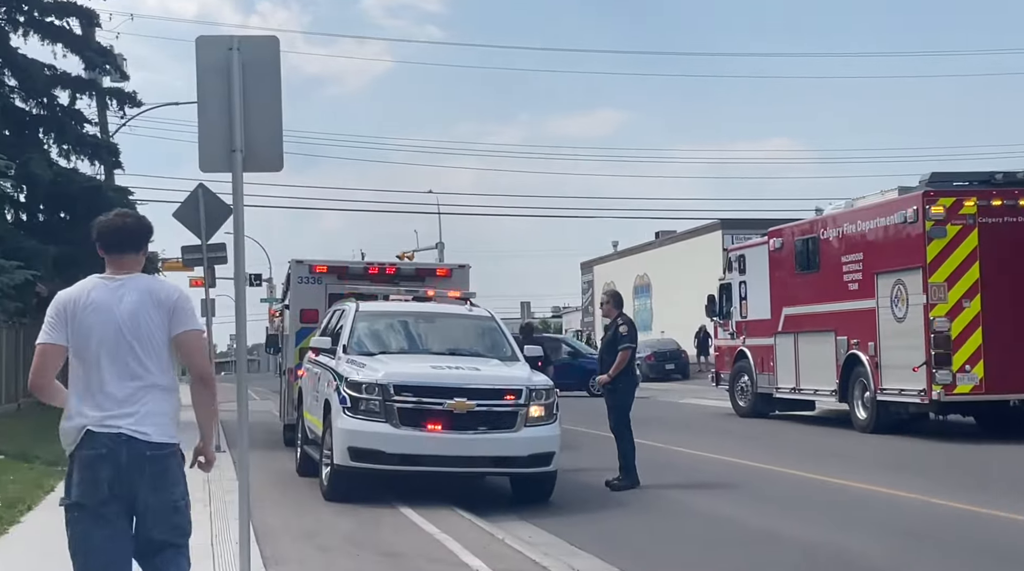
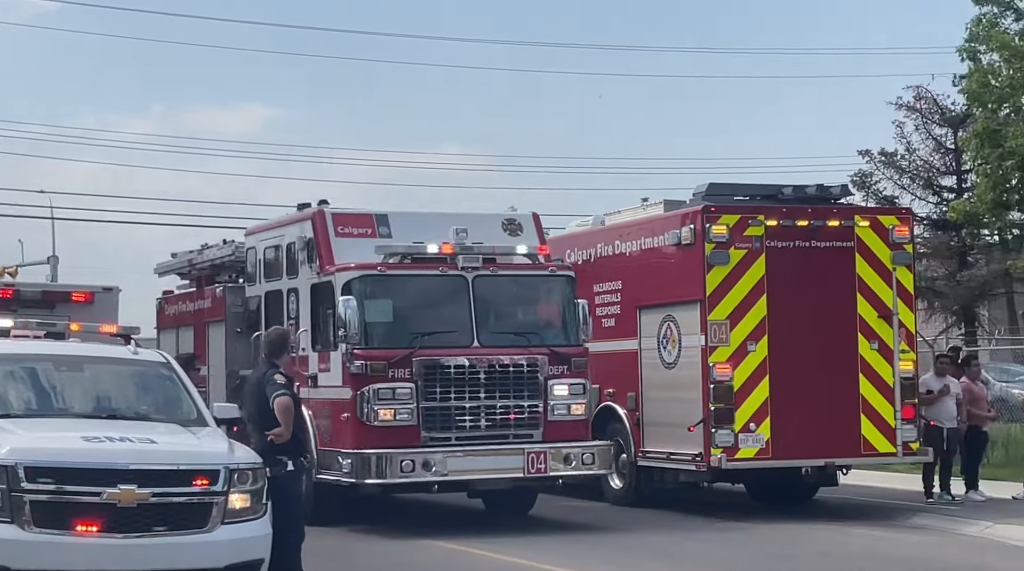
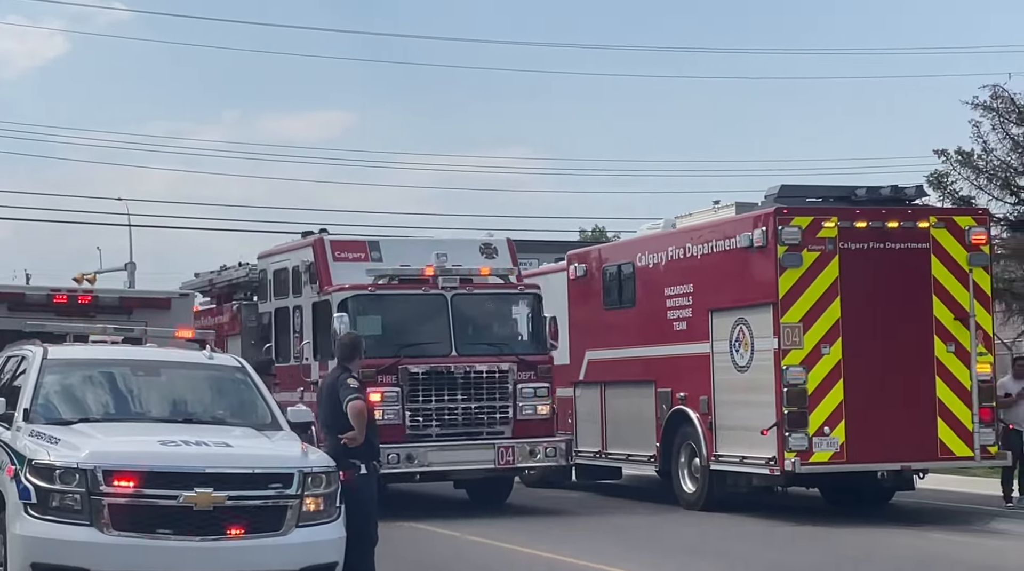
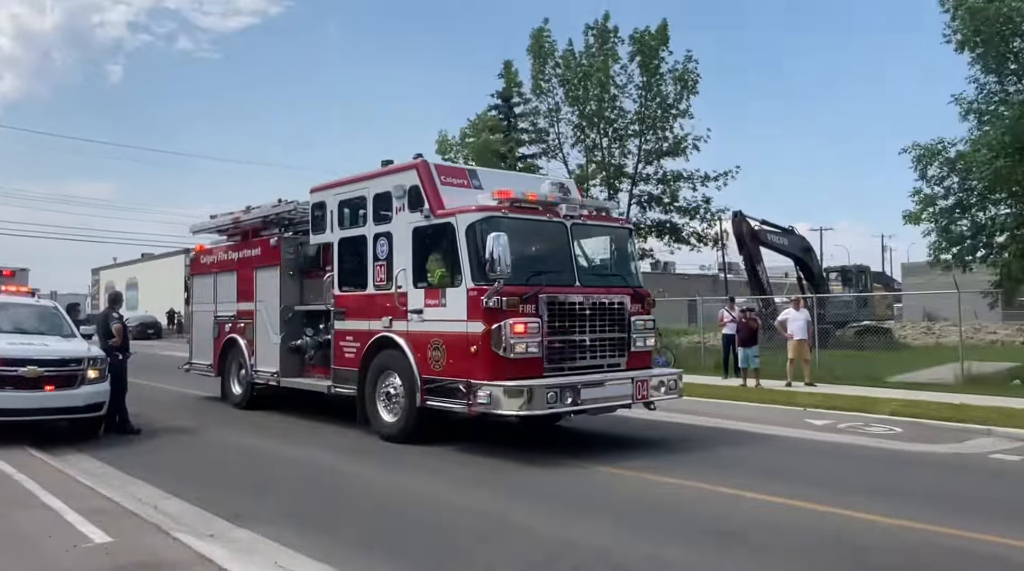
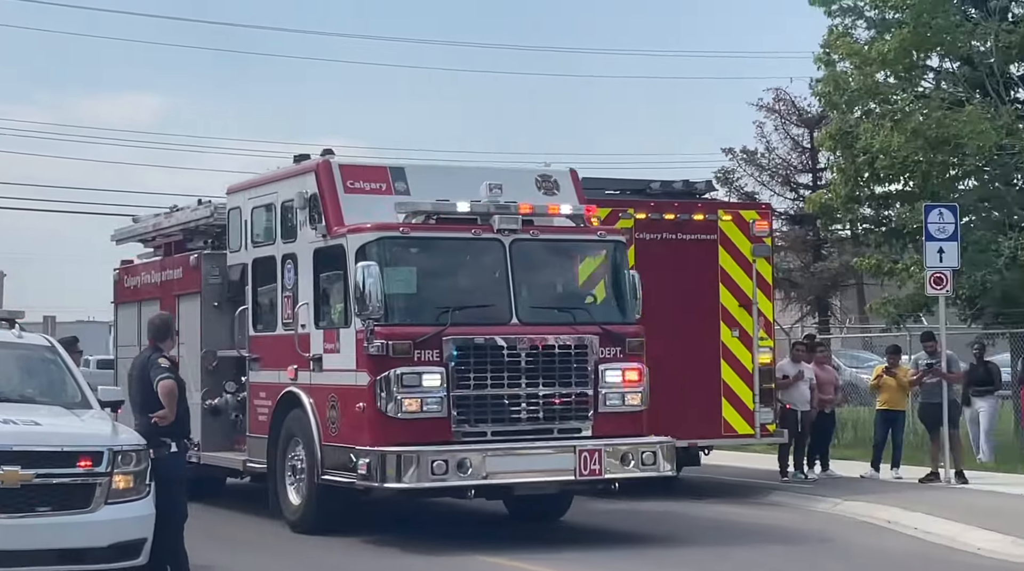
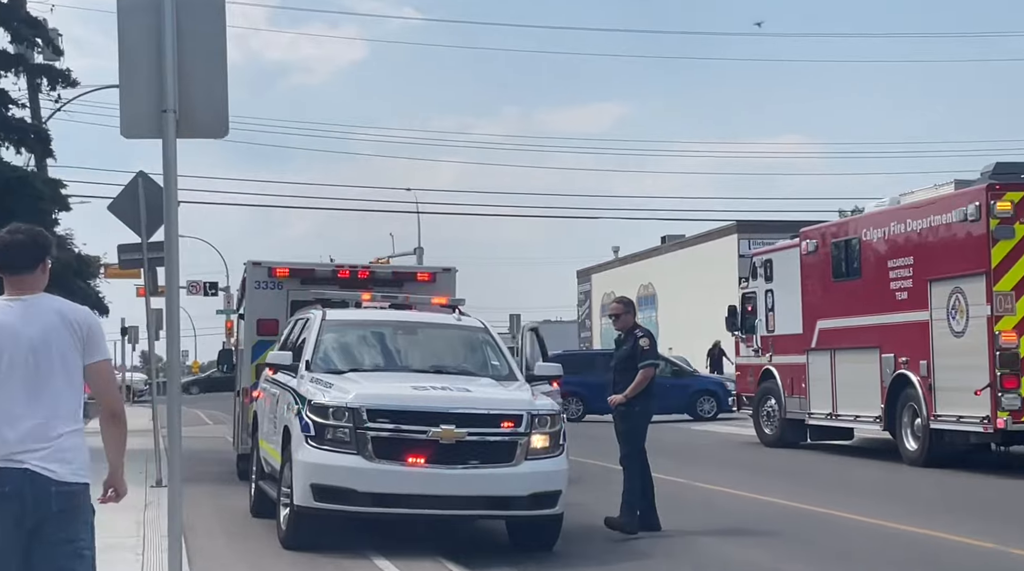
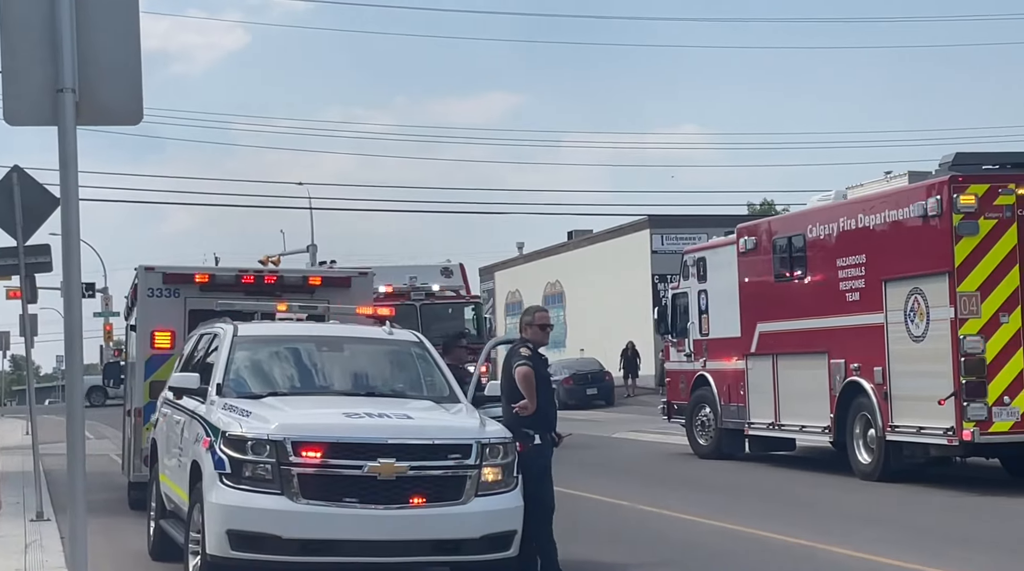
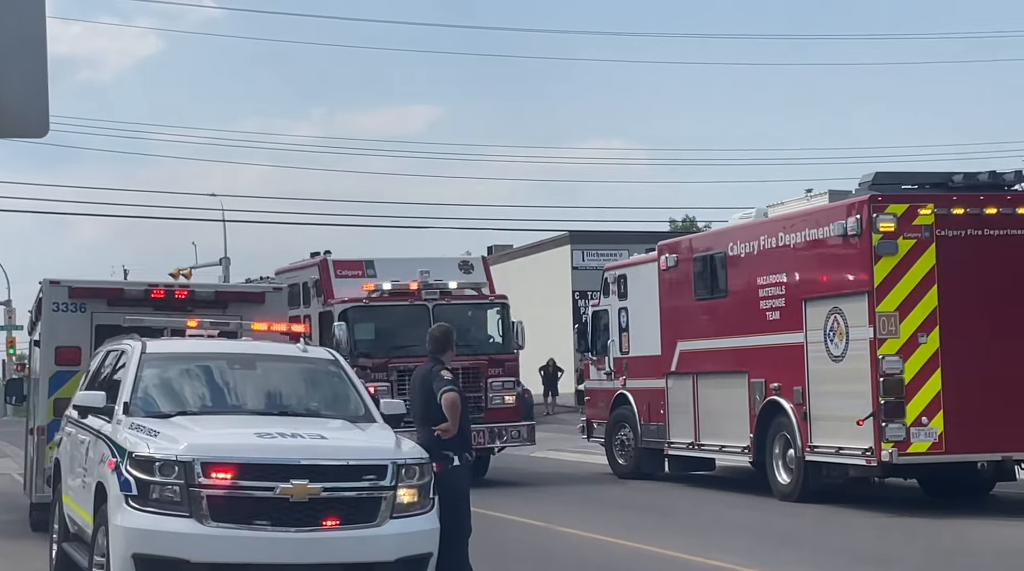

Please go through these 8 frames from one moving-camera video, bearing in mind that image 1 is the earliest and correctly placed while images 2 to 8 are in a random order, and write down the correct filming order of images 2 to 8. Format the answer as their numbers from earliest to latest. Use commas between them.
6, 7, 8, 3, 2, 5, 4
